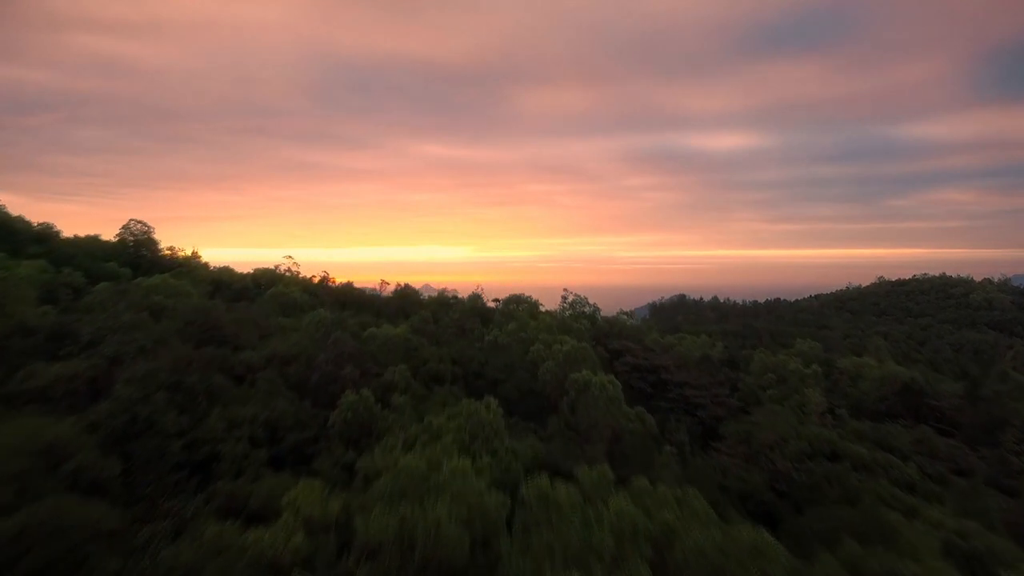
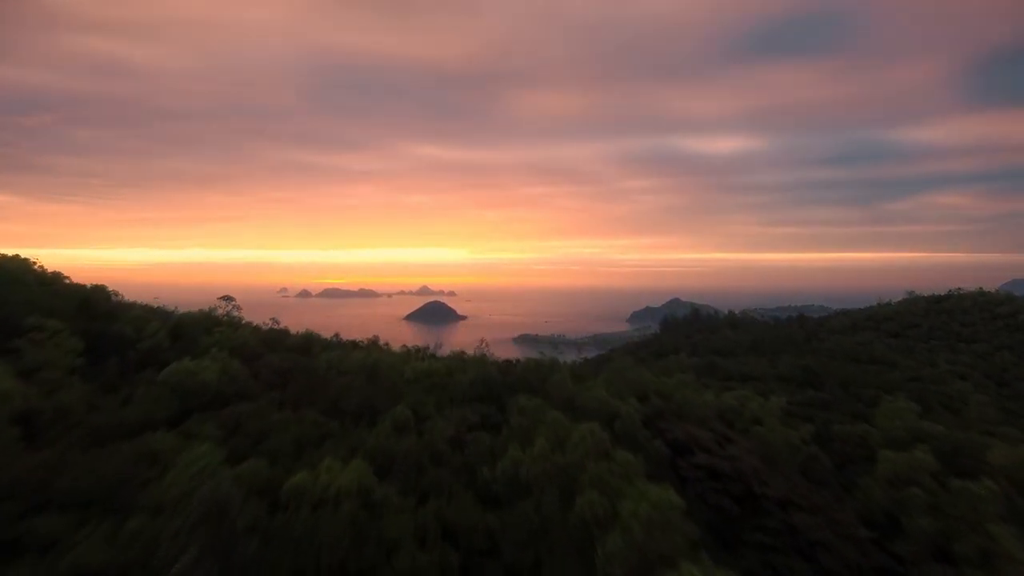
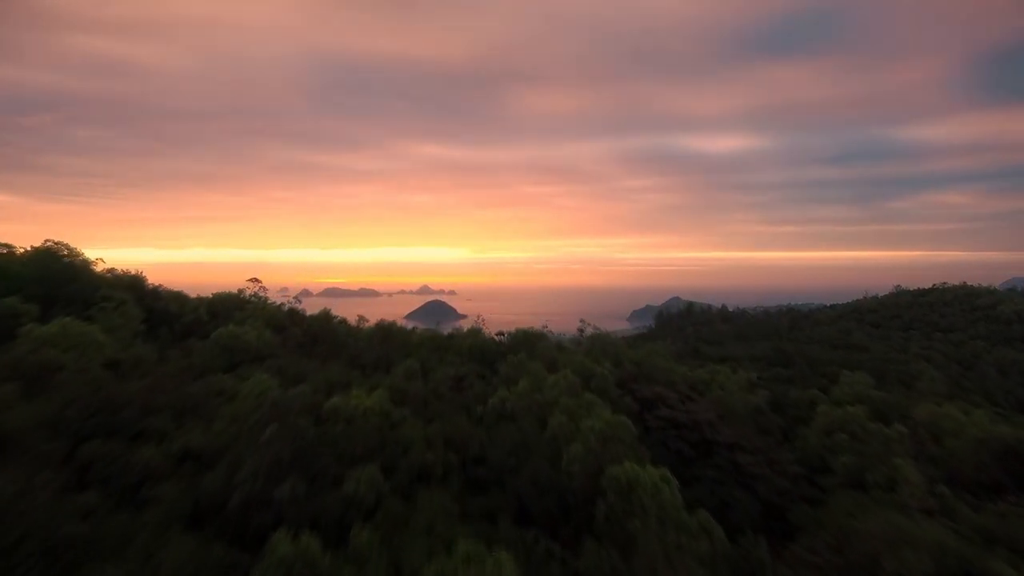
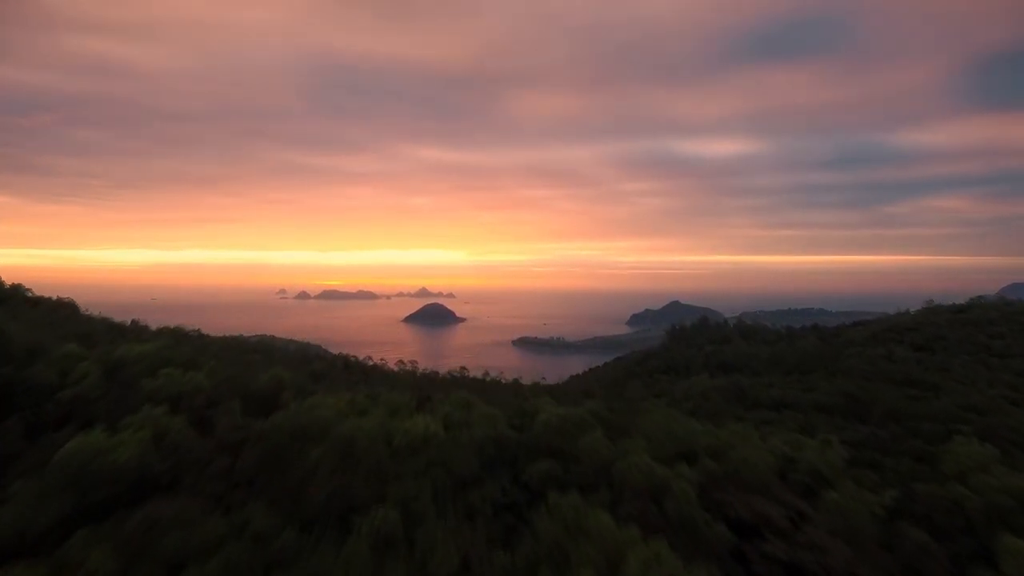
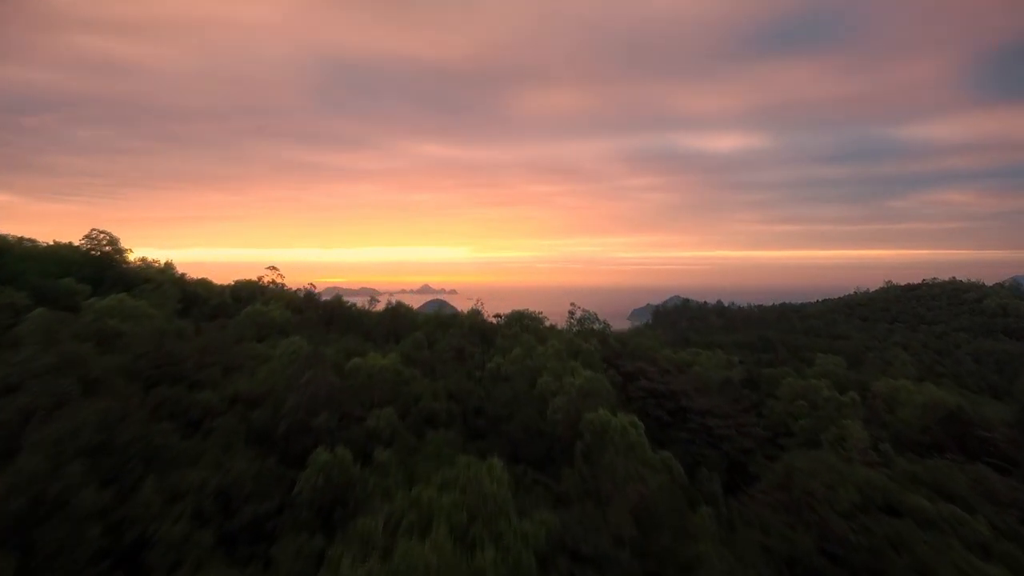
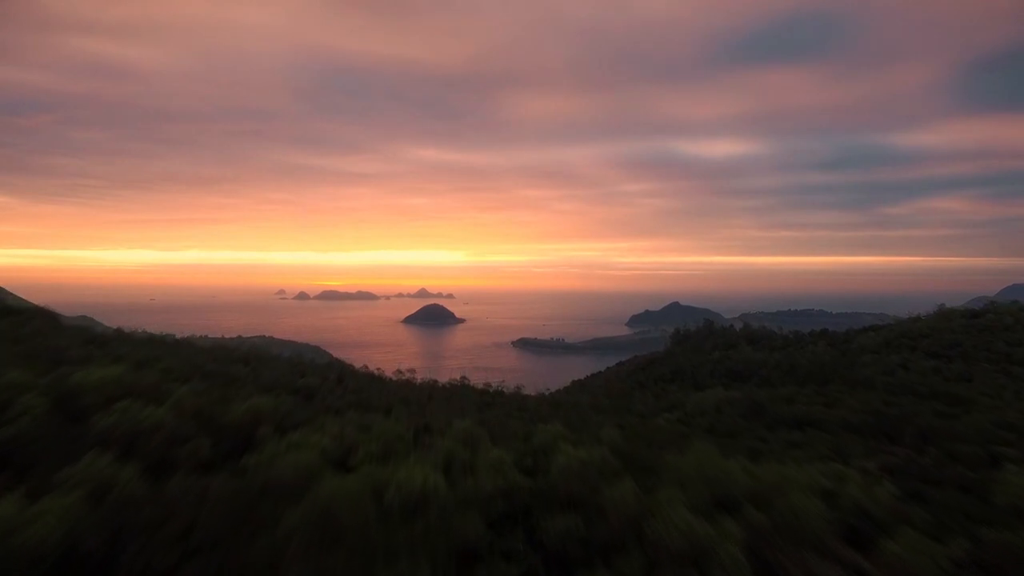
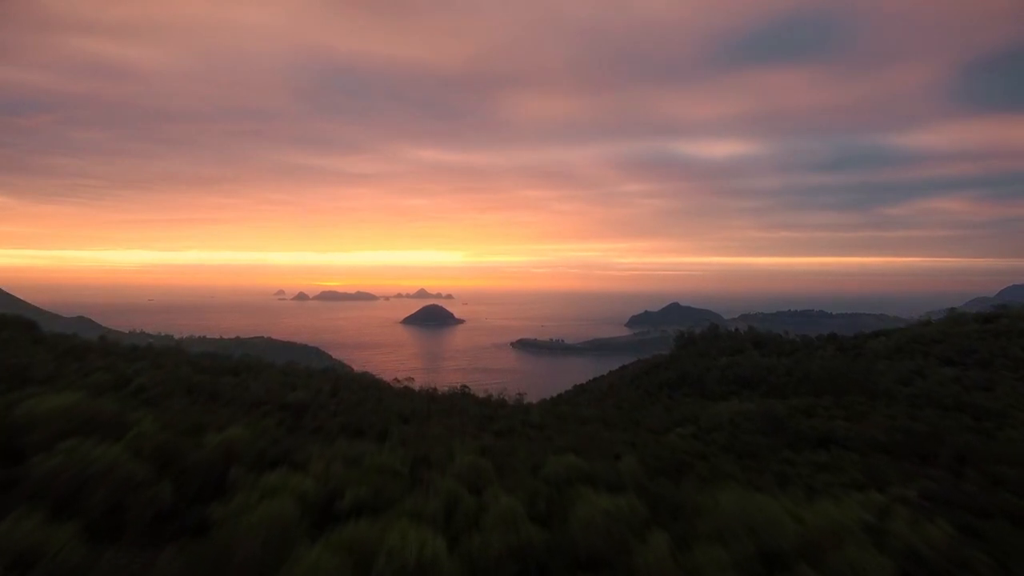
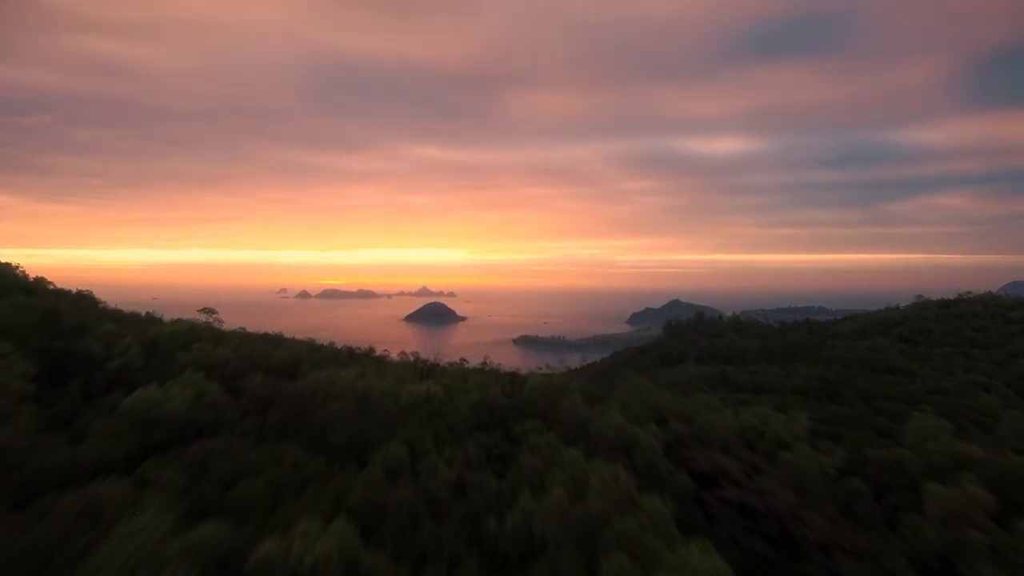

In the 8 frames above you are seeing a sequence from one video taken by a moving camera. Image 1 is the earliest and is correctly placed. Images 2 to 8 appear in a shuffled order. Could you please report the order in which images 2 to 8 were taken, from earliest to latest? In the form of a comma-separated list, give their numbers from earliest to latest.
5, 3, 2, 8, 4, 6, 7
